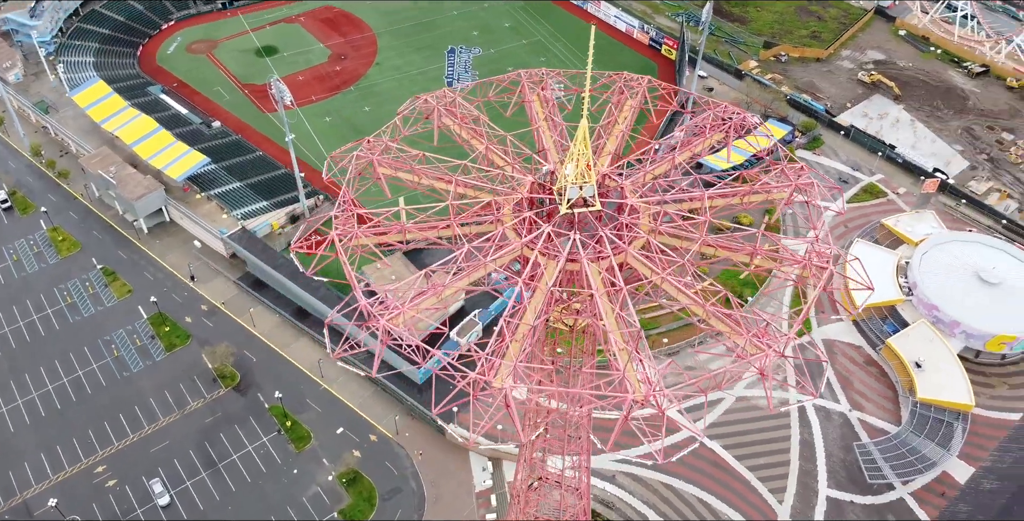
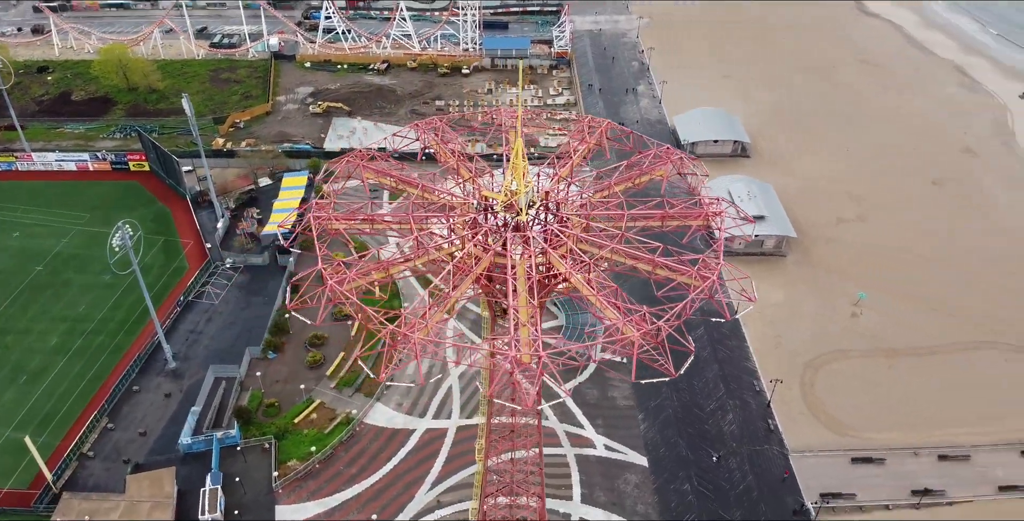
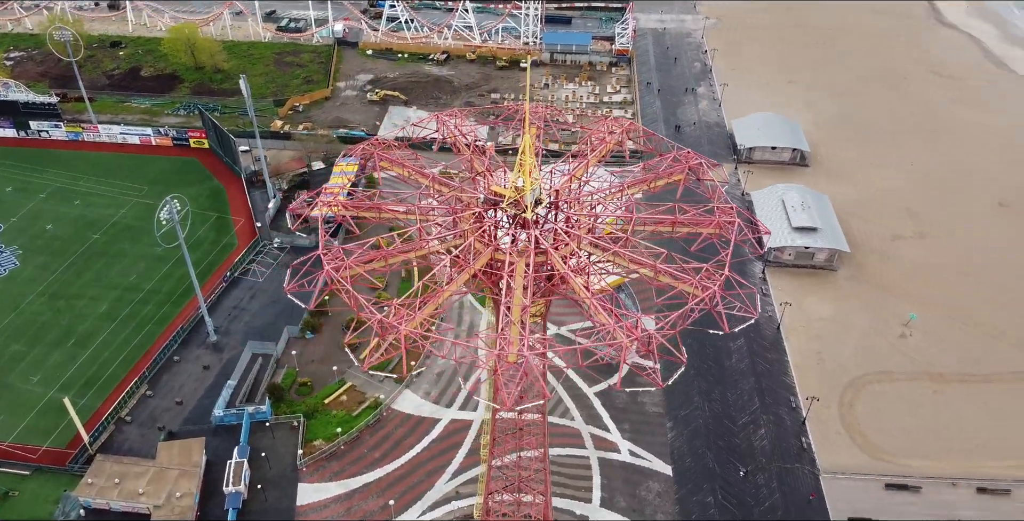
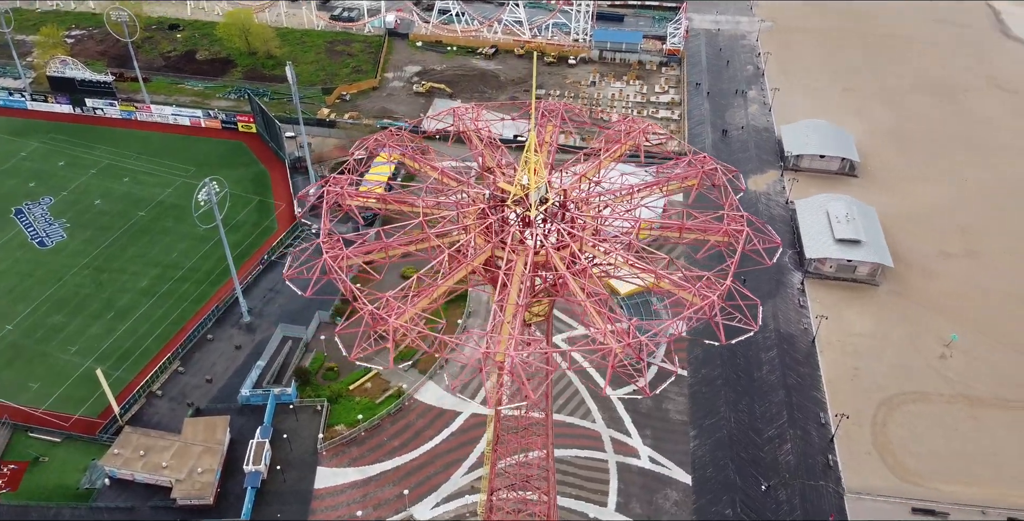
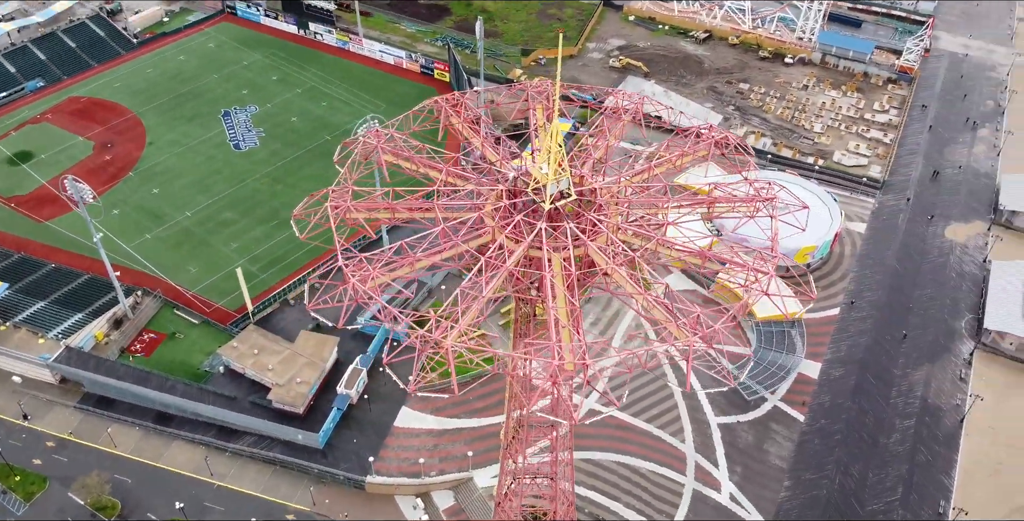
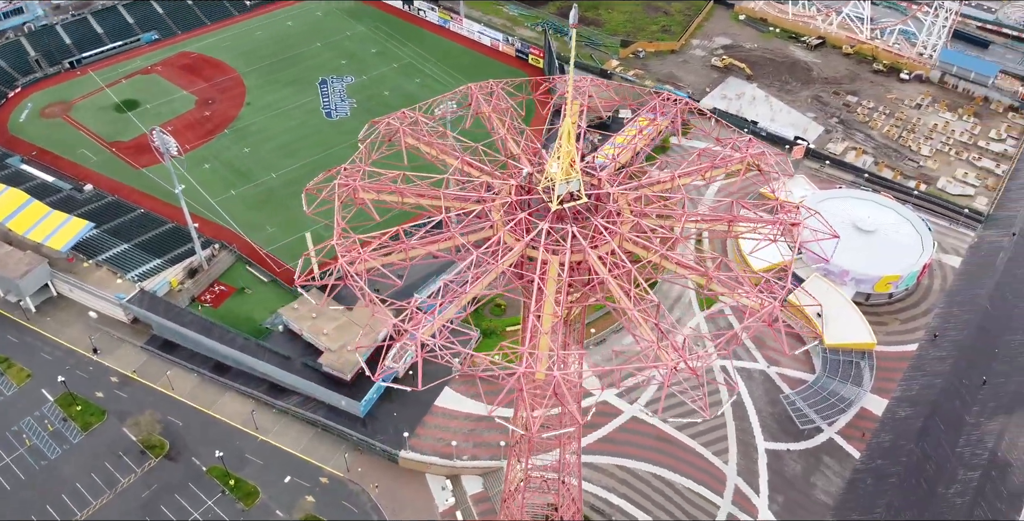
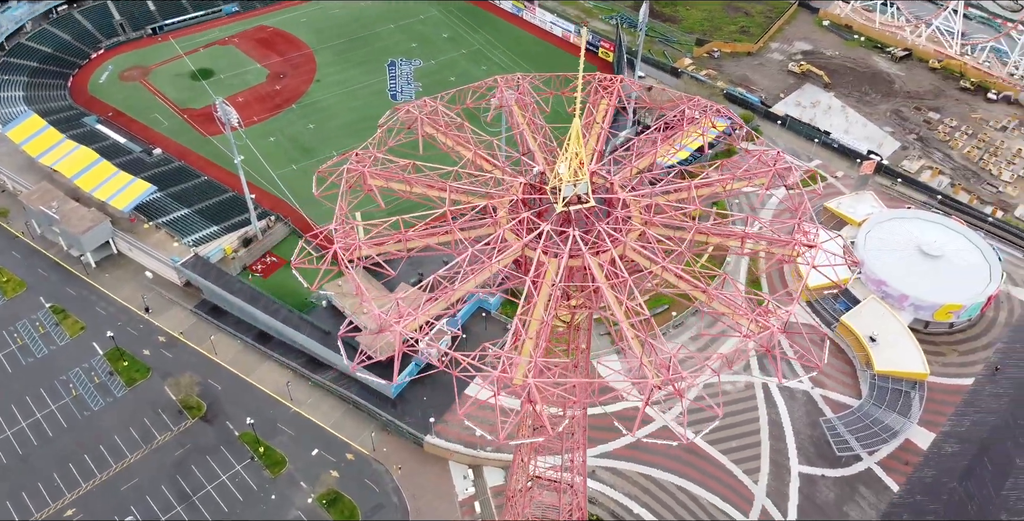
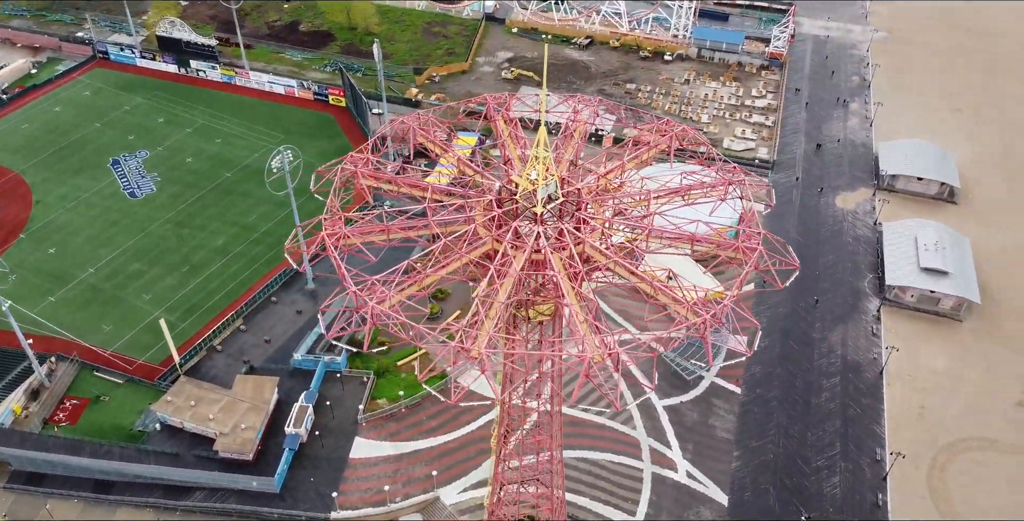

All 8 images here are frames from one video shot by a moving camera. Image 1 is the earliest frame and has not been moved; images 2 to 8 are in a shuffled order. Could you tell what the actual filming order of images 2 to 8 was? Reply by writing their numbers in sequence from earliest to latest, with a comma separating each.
7, 6, 5, 8, 4, 3, 2
